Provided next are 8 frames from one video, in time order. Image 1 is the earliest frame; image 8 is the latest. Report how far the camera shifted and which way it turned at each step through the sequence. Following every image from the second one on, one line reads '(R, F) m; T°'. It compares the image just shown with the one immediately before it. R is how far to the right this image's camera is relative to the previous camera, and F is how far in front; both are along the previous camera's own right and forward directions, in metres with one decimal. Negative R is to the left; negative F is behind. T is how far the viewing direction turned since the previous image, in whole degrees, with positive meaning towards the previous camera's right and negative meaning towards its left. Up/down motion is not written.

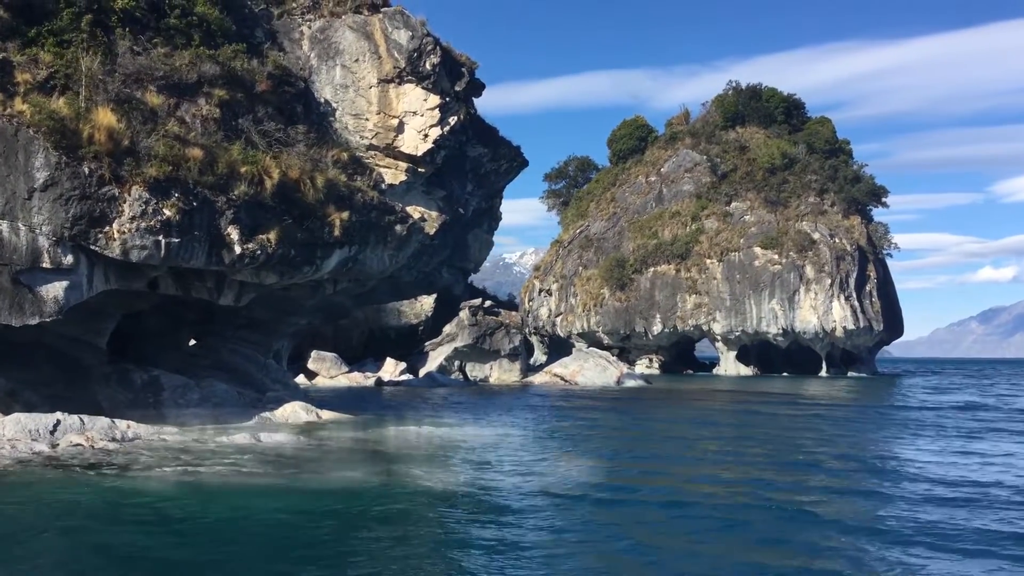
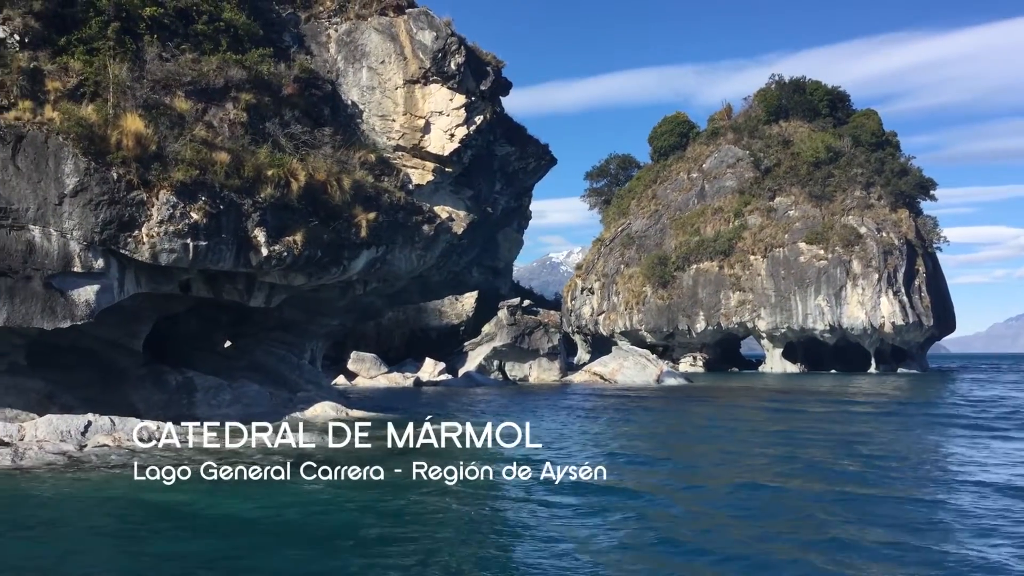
(+0.4, 0.0) m; -3°
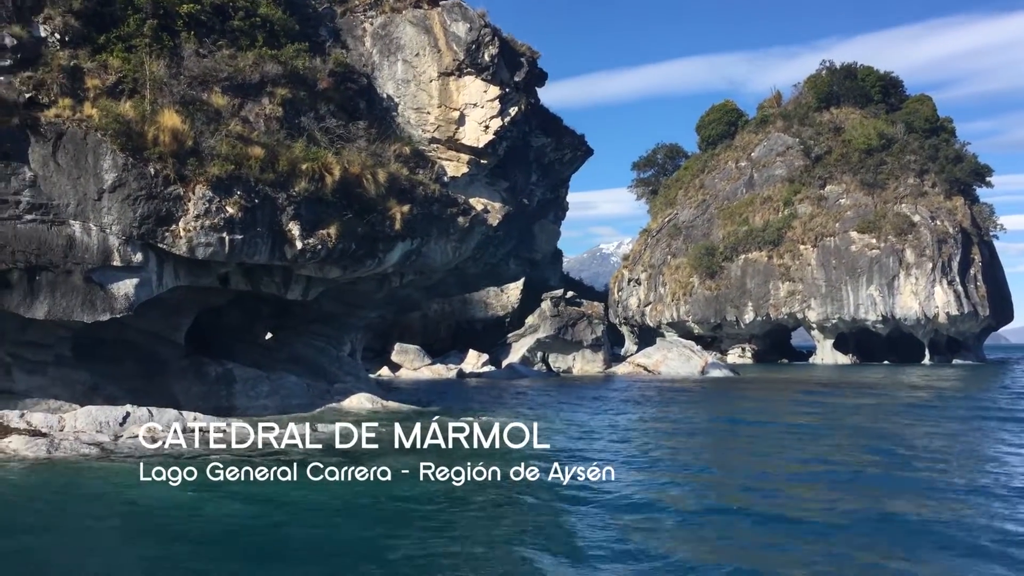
(+0.3, 0.0) m; -3°
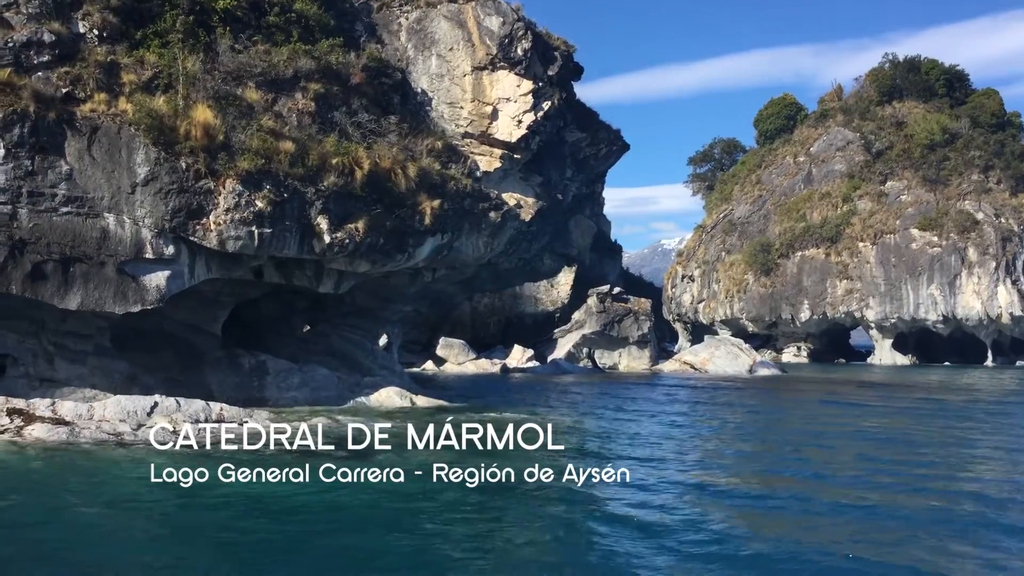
(+0.6, +0.1) m; -4°
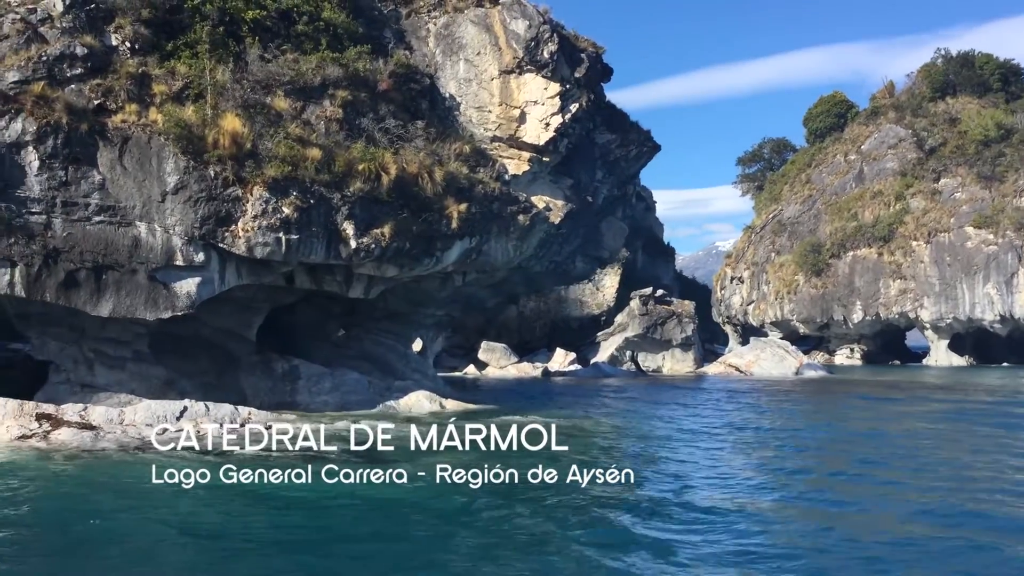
(+0.5, 0.0) m; -3°
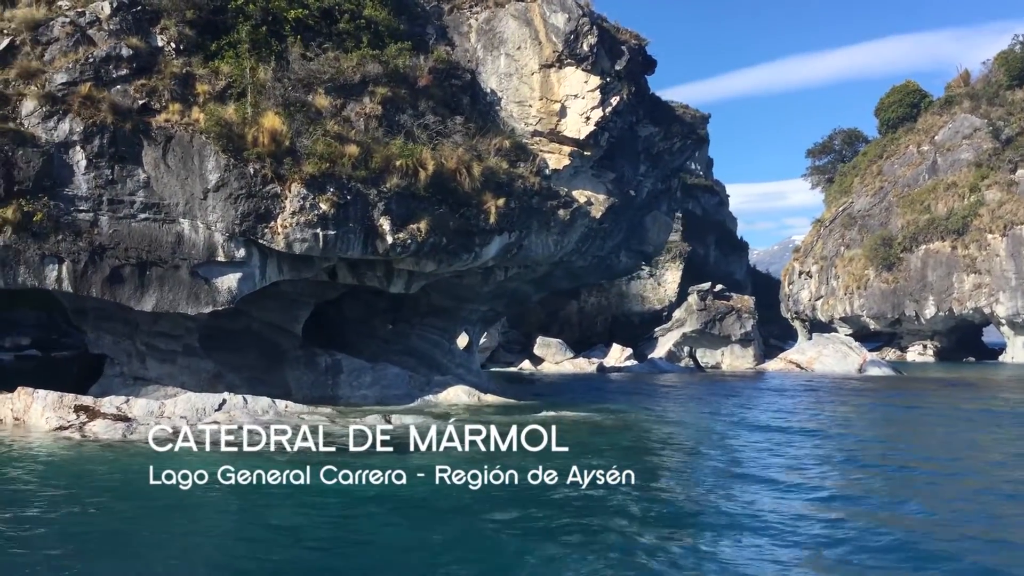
(+0.7, +0.1) m; -4°
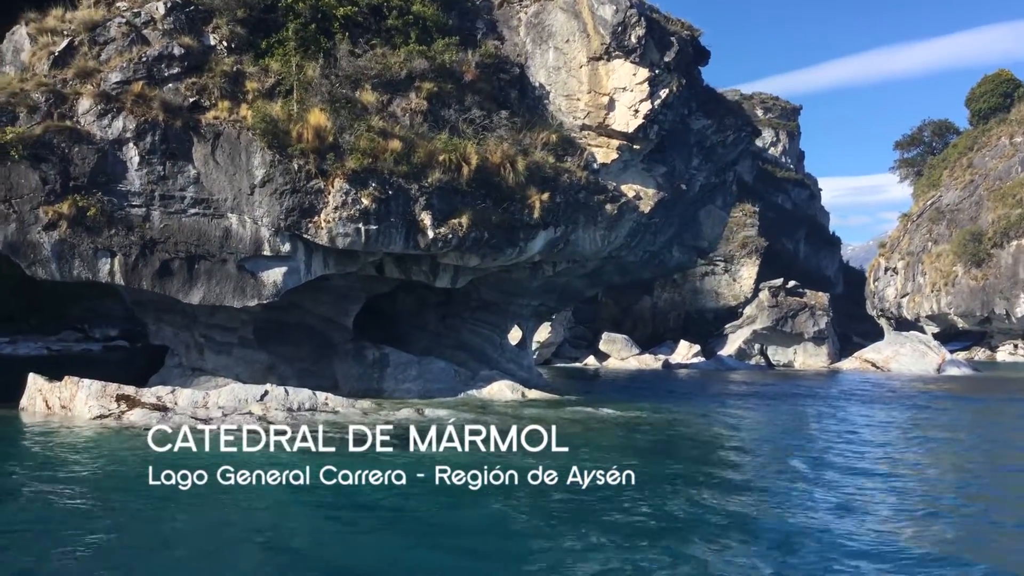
(+0.8, +0.1) m; -5°
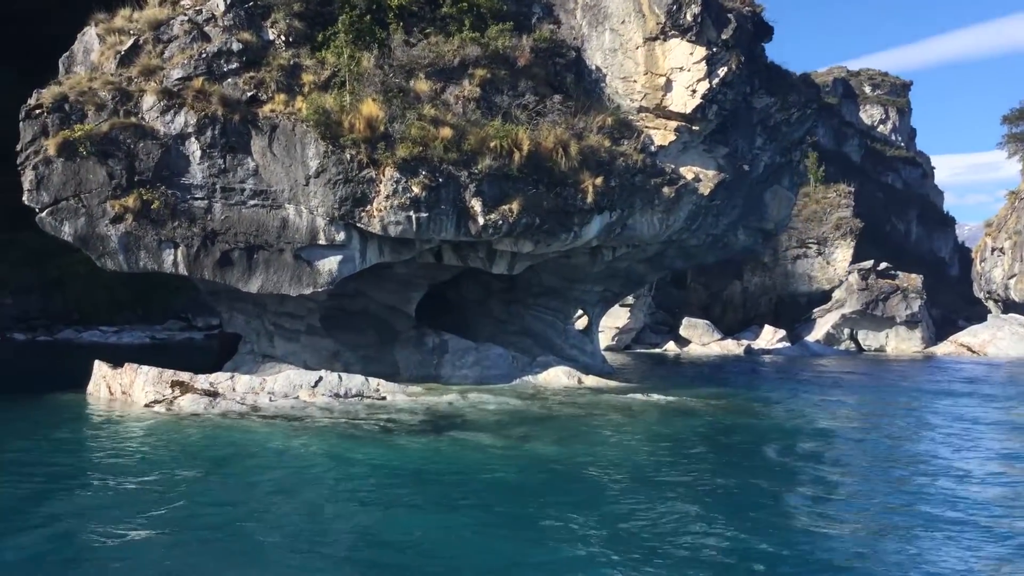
(+0.9, +0.1) m; -6°
